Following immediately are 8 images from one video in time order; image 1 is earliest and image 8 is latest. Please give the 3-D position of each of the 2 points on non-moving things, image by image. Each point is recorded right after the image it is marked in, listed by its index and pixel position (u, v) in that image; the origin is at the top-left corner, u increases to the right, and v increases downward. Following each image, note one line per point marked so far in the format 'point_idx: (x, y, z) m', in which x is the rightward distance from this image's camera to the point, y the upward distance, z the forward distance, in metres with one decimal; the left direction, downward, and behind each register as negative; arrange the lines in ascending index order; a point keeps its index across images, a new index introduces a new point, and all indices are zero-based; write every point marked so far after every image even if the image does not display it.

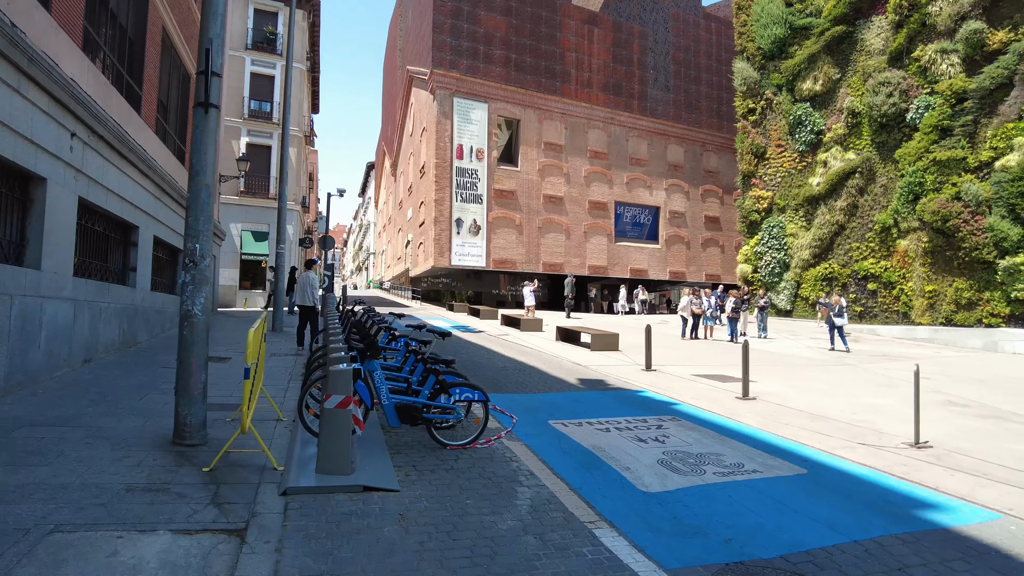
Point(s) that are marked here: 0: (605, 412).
0: (+1.0, -1.4, +7.5) m
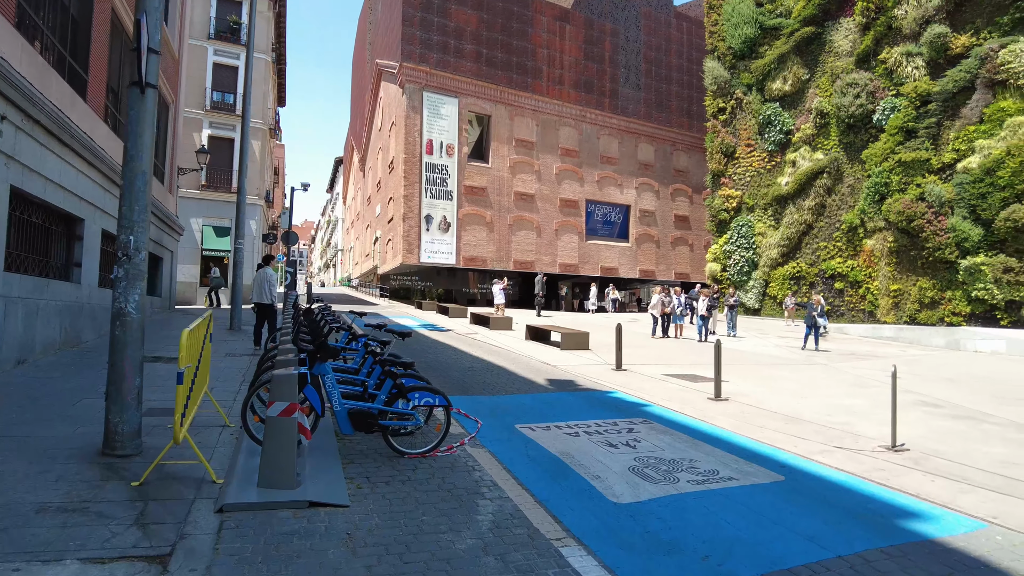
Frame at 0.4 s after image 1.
0: (+0.7, -1.4, +7.2) m
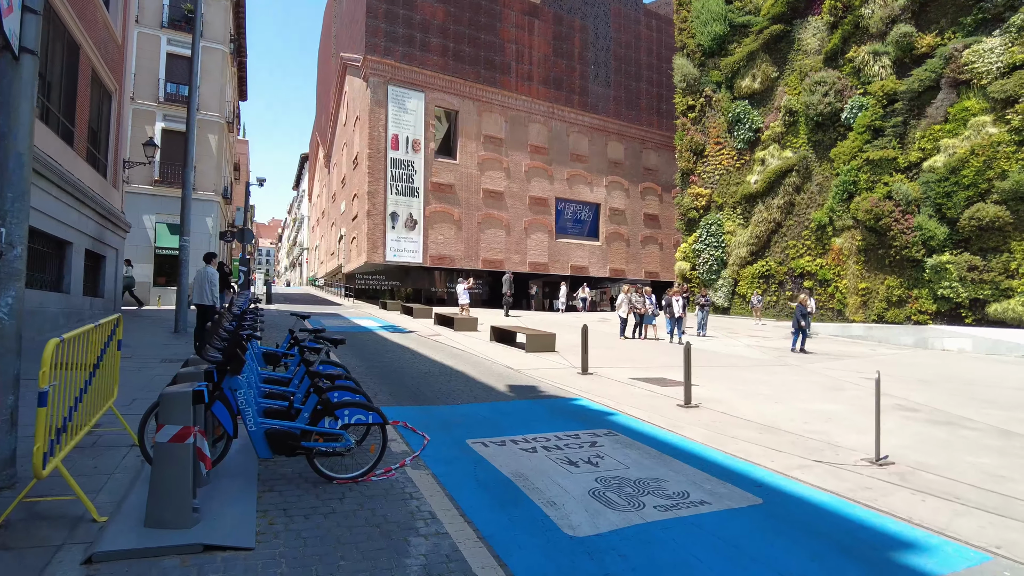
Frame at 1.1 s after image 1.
0: (+0.2, -1.4, +6.6) m
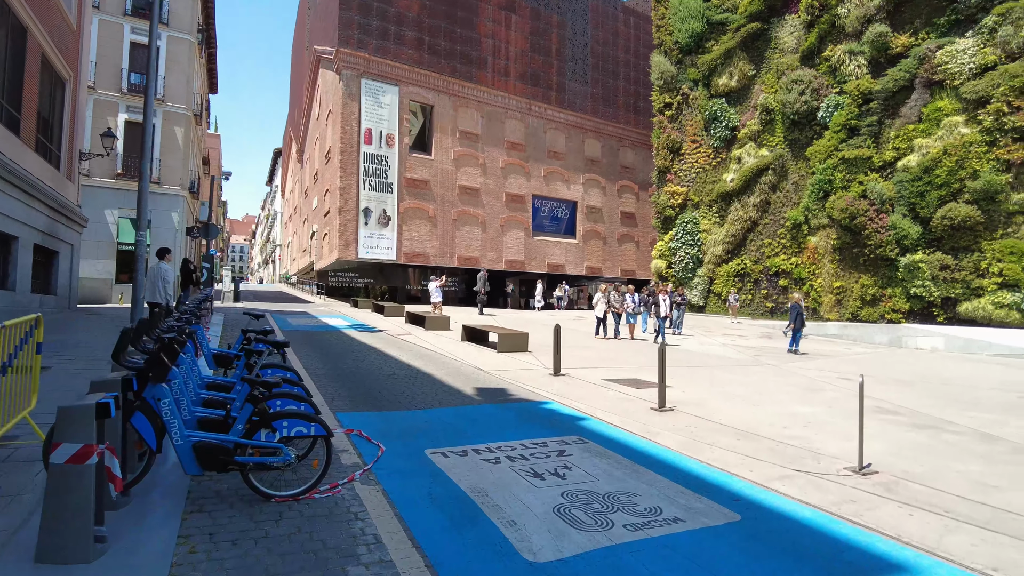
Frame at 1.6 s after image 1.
0: (-0.1, -1.4, +6.2) m
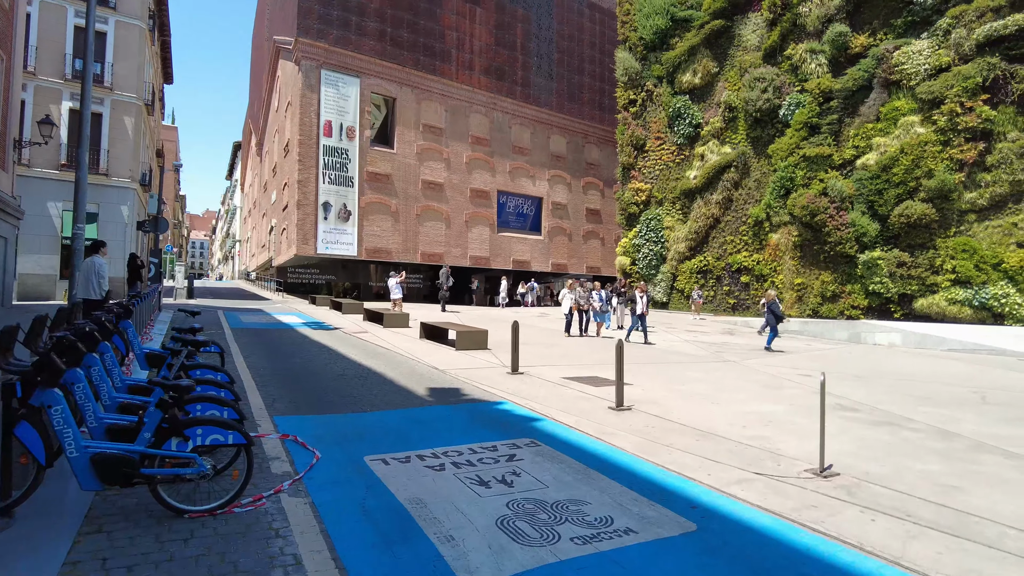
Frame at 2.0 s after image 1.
0: (-0.6, -1.3, +5.8) m
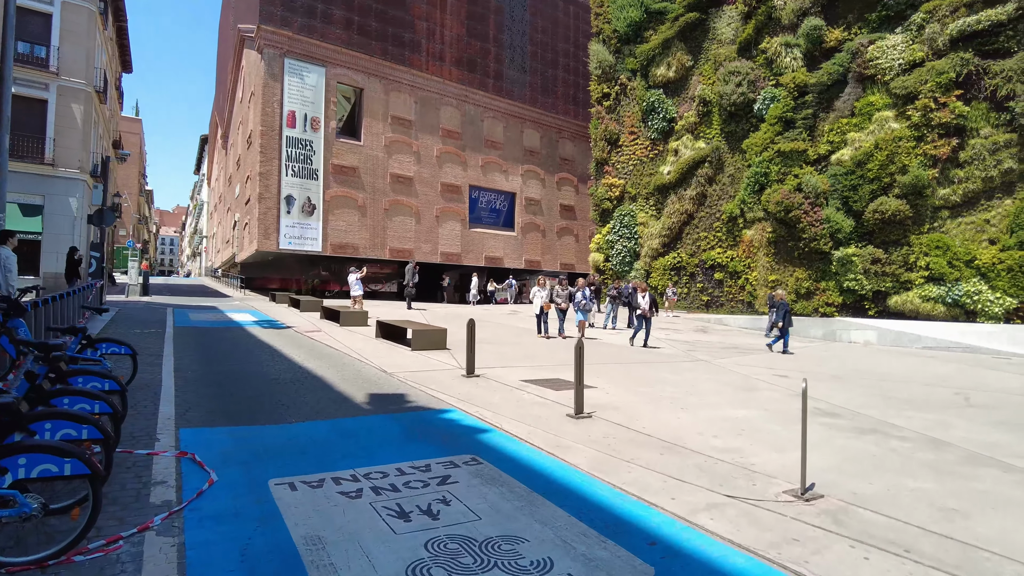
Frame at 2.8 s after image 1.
0: (-1.1, -1.3, +5.0) m
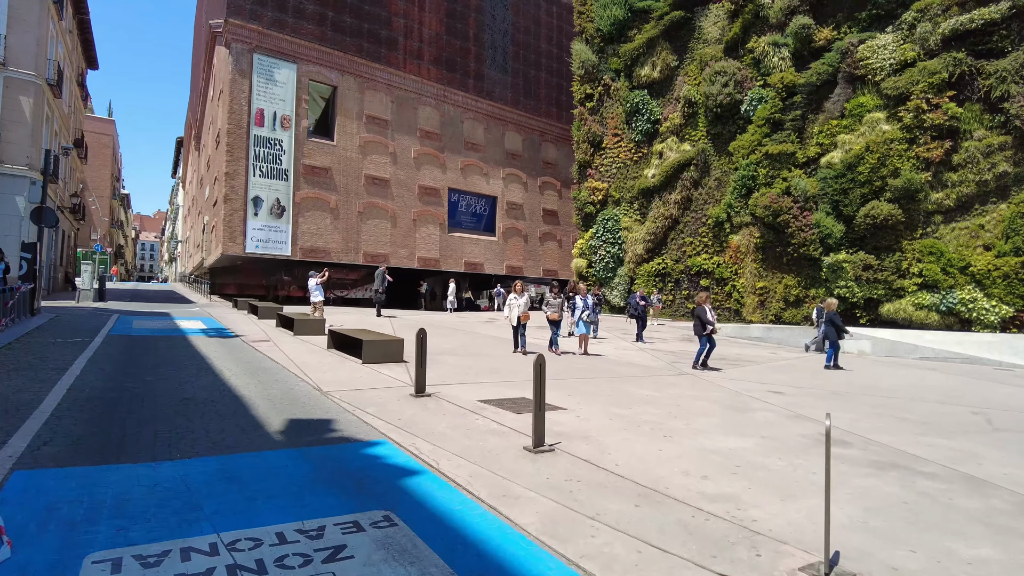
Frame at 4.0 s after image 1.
0: (-1.5, -1.3, +3.8) m
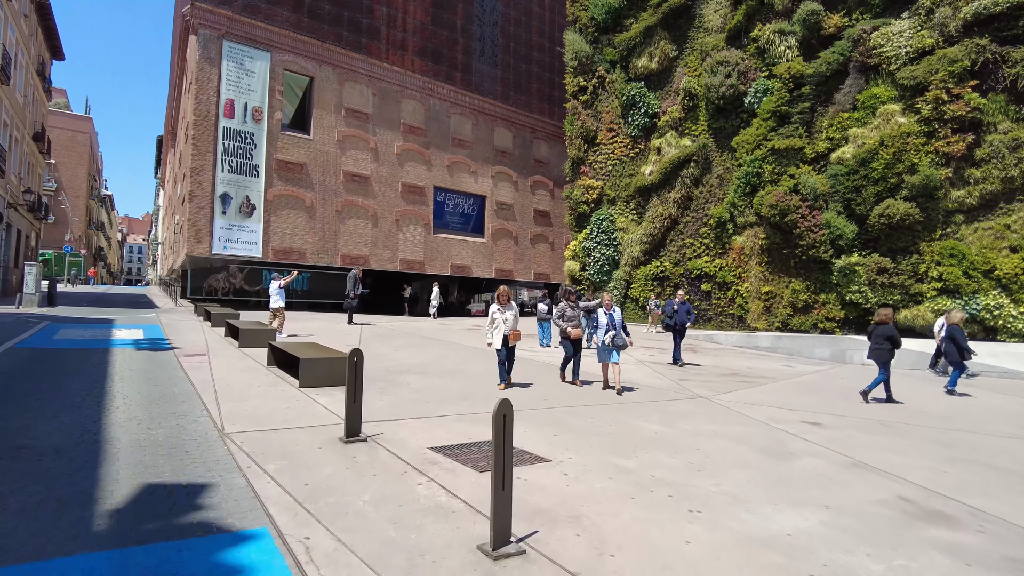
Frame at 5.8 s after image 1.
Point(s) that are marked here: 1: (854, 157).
0: (-1.7, -1.3, +1.9) m
1: (+9.9, +3.9, +18.7) m
